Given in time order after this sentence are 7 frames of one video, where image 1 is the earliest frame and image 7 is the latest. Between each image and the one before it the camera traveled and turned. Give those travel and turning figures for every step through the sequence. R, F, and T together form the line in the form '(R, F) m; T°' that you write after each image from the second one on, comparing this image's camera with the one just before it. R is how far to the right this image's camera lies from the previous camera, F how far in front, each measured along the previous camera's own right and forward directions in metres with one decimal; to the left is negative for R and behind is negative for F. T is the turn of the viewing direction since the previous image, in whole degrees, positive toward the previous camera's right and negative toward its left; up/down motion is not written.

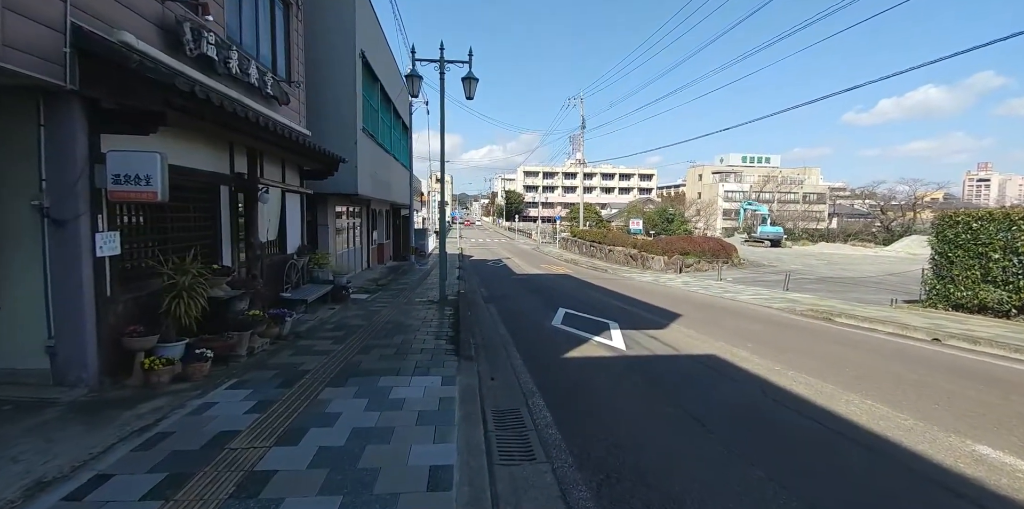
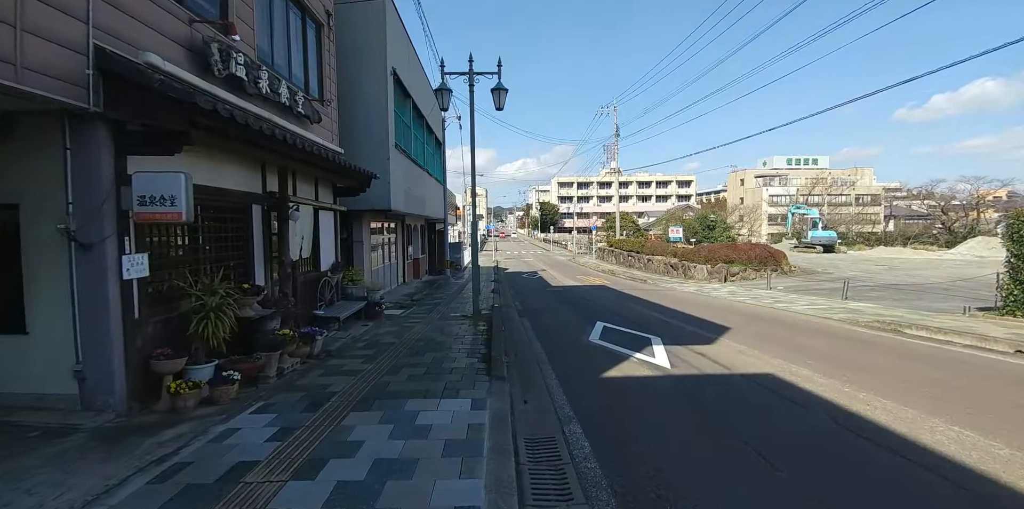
(+0.1, +0.3) m; -4°
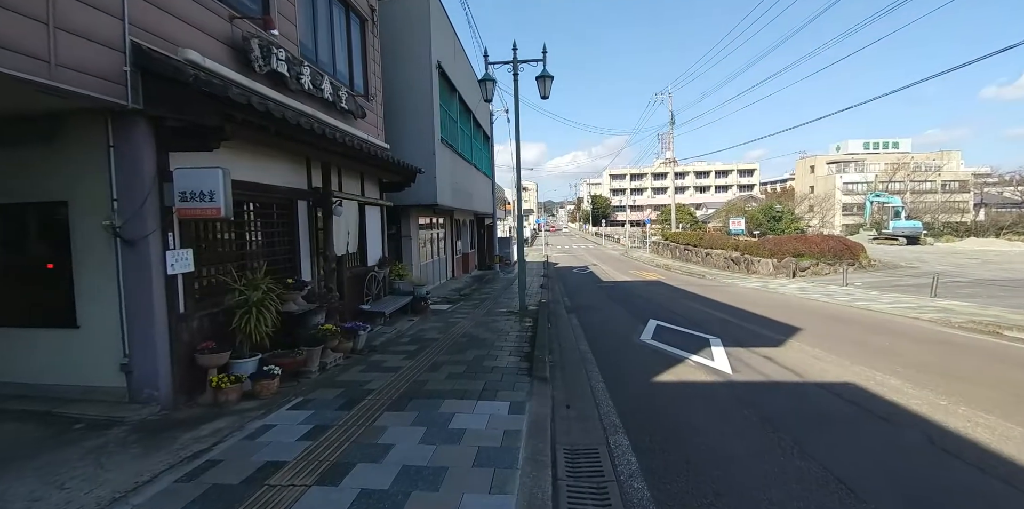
(+0.1, +0.3) m; -6°
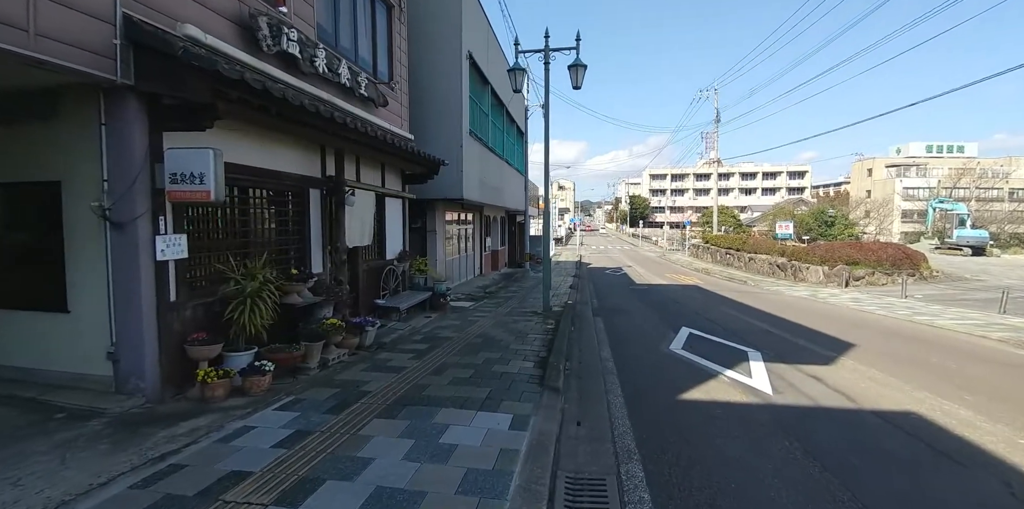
(+0.3, +0.5) m; -4°
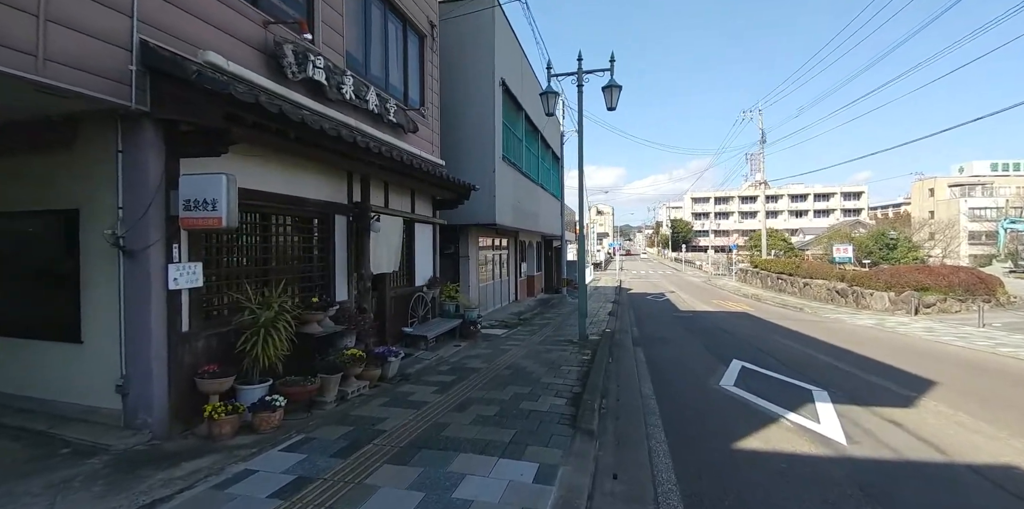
(+0.1, +0.4) m; -5°
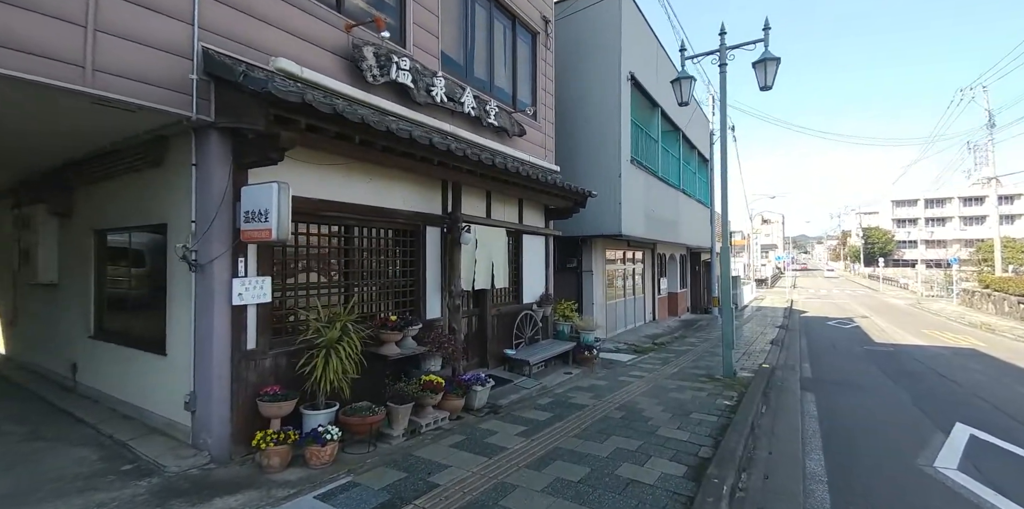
(+0.5, +1.1) m; -18°
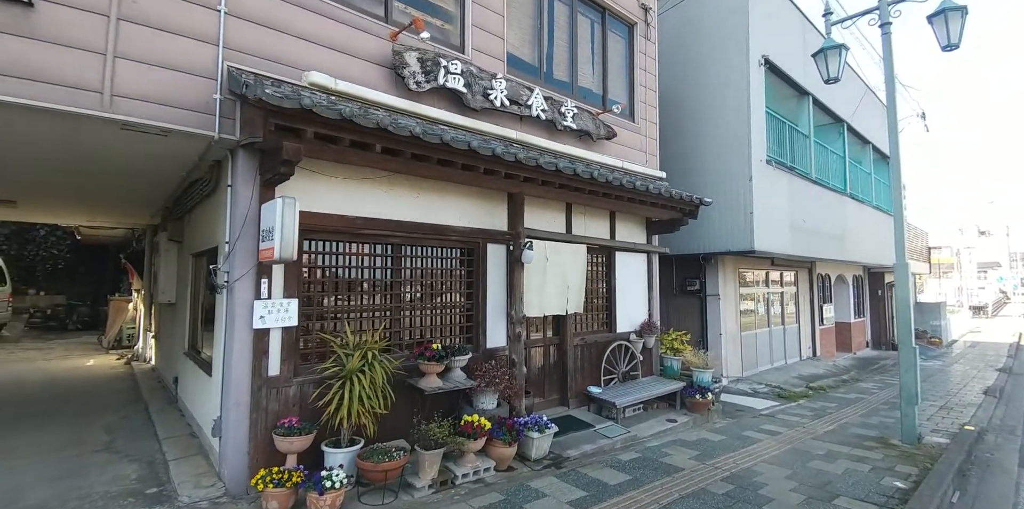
(+0.8, +1.0) m; -17°
